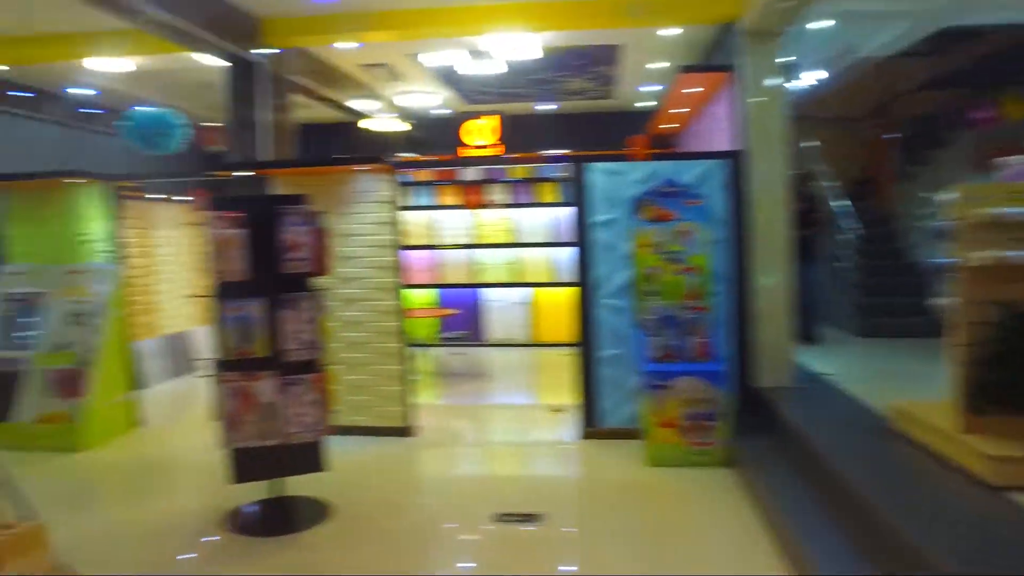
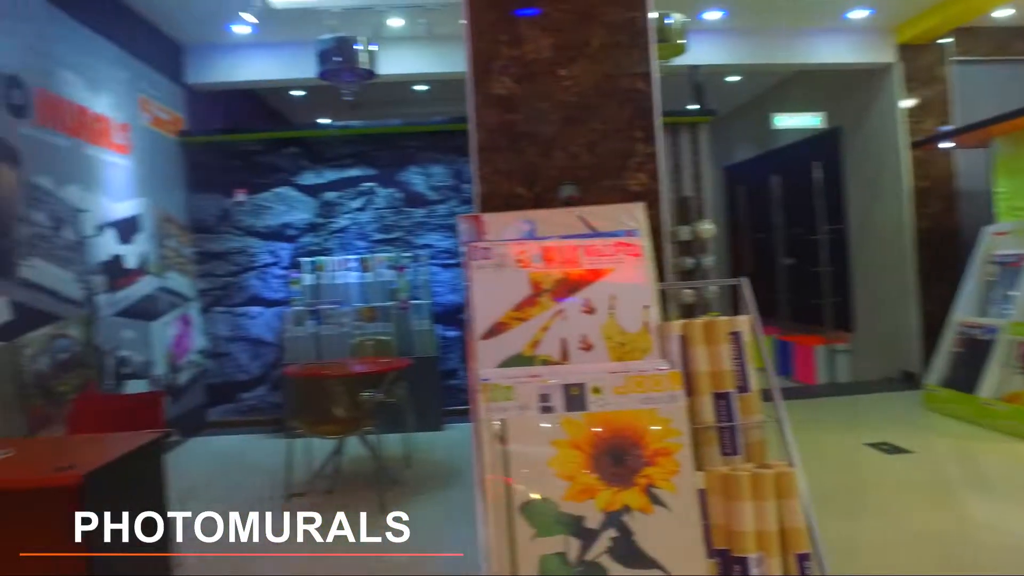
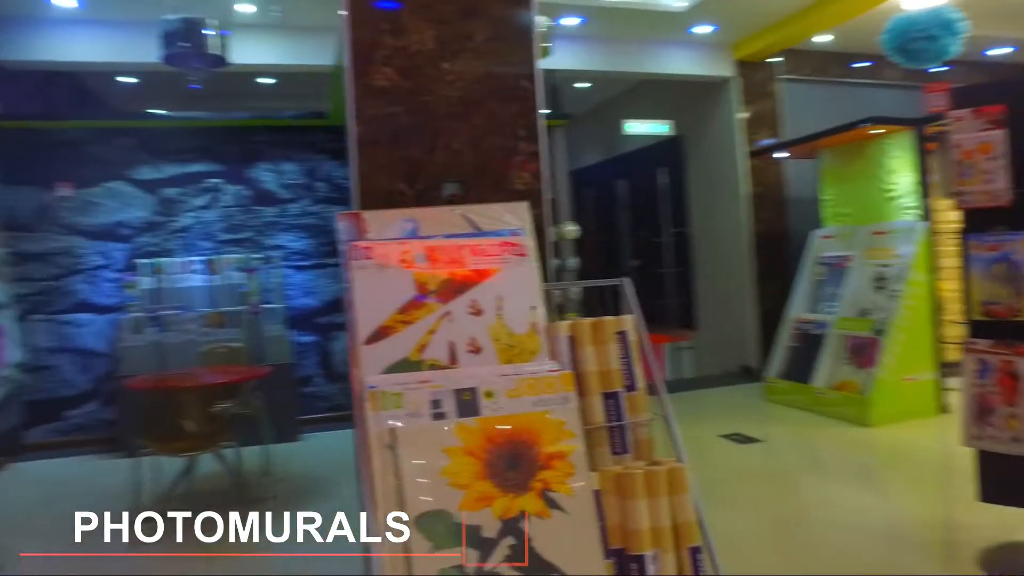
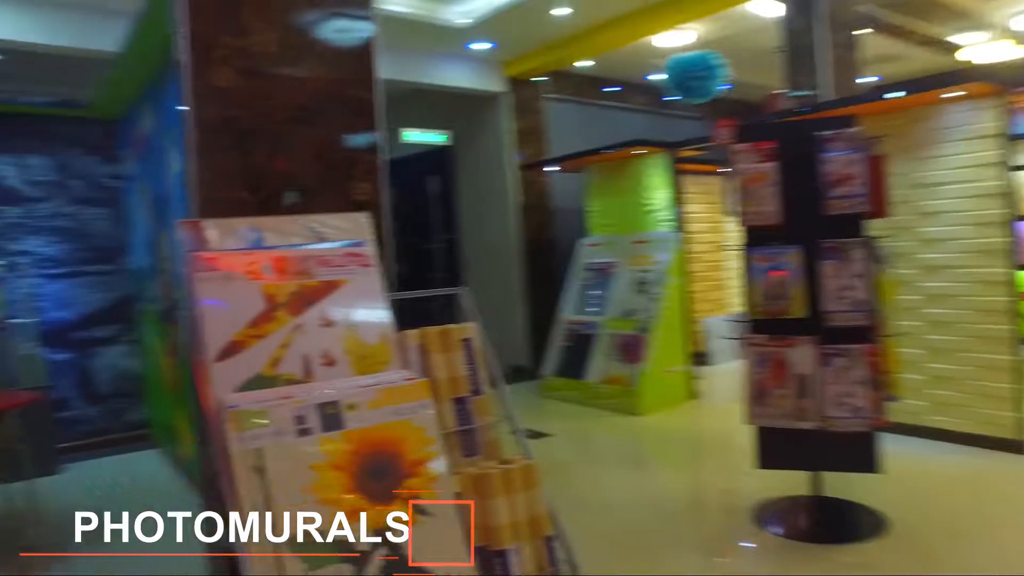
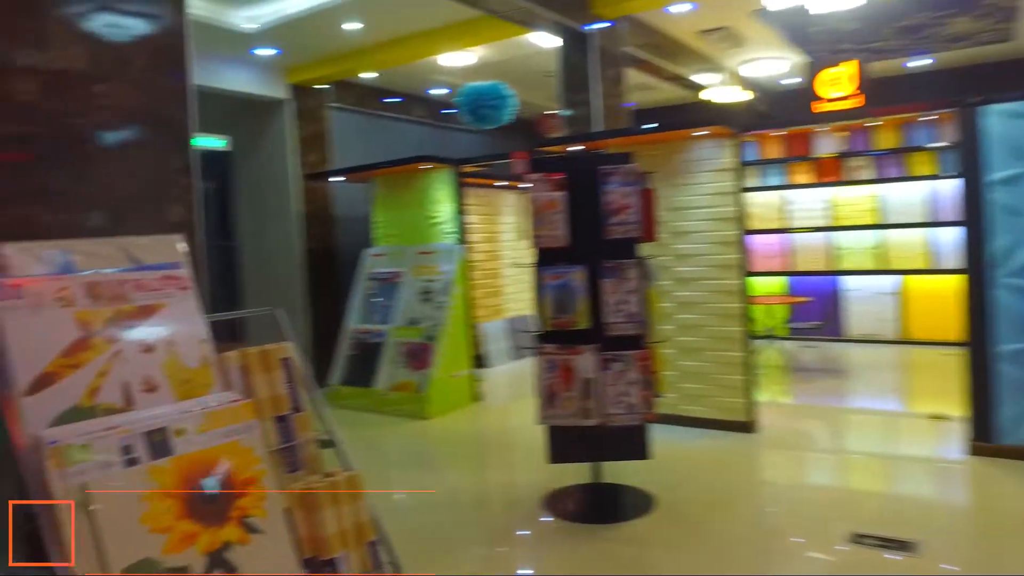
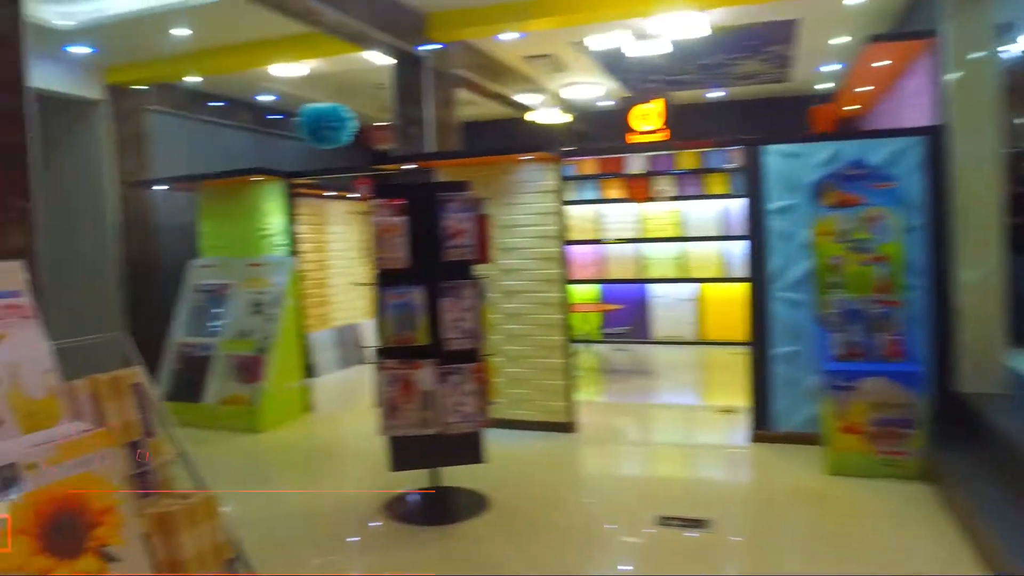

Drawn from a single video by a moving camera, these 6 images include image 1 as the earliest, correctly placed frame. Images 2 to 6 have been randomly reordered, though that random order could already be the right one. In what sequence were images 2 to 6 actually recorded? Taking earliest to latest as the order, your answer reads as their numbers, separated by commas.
6, 5, 4, 3, 2
